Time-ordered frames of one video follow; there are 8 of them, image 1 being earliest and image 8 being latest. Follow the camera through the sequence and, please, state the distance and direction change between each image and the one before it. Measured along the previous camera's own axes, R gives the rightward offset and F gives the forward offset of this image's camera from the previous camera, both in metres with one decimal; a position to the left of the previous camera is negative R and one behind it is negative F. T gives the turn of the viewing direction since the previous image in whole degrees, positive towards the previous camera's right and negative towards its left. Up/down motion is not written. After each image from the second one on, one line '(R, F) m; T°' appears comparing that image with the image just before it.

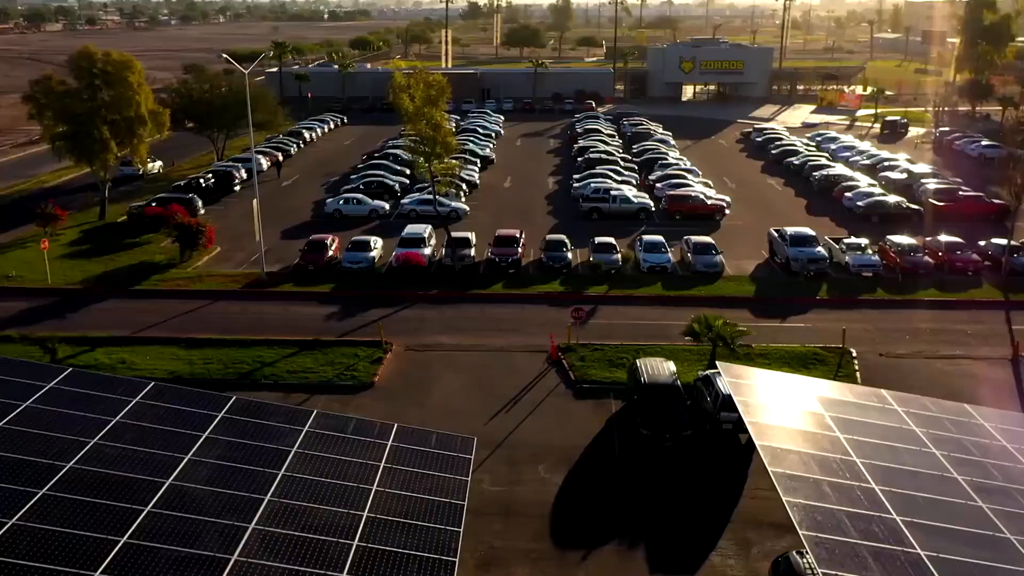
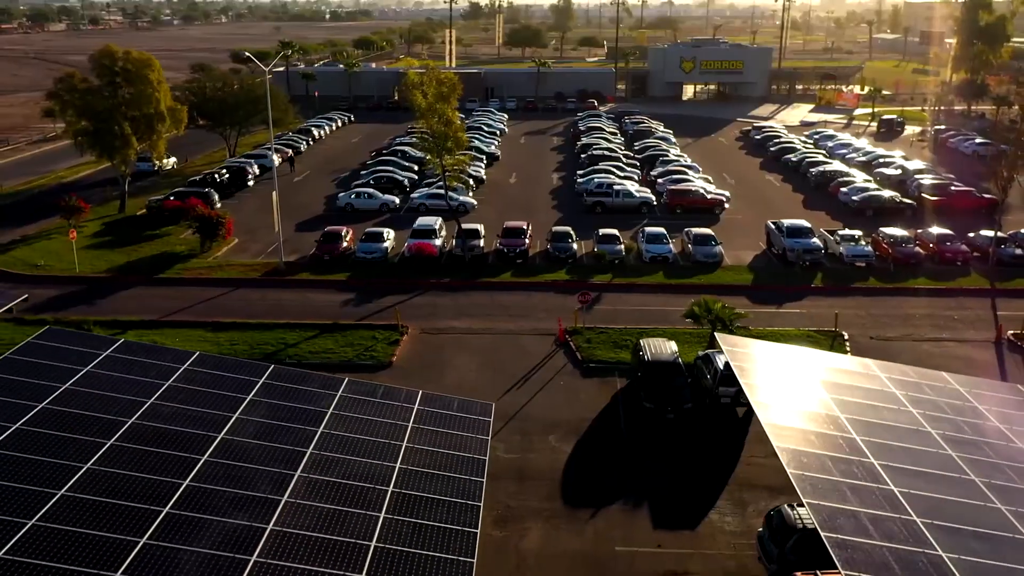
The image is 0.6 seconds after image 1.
(-0.3, -1.2) m; 0°
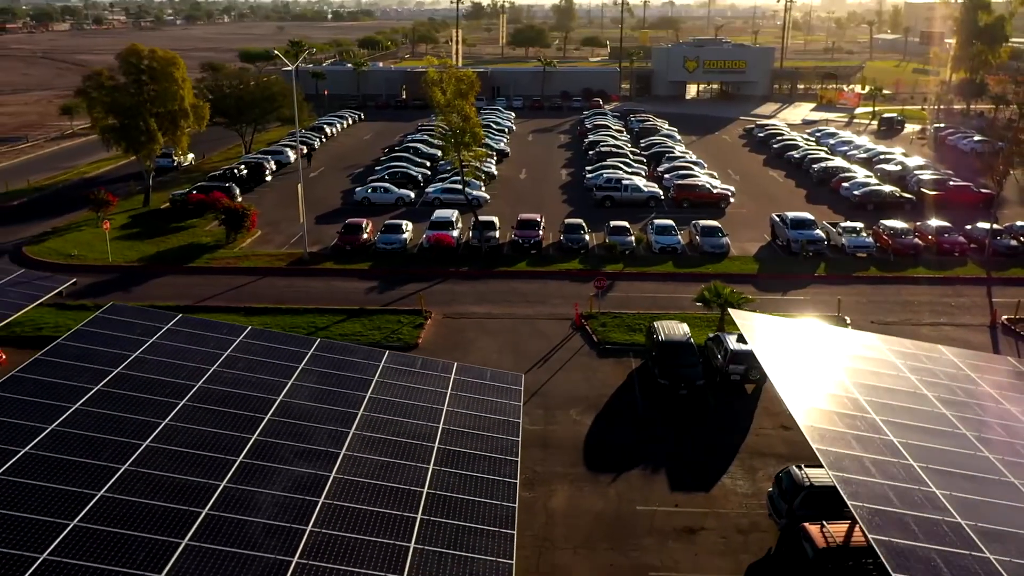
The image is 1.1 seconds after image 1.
(-0.6, -1.2) m; 0°
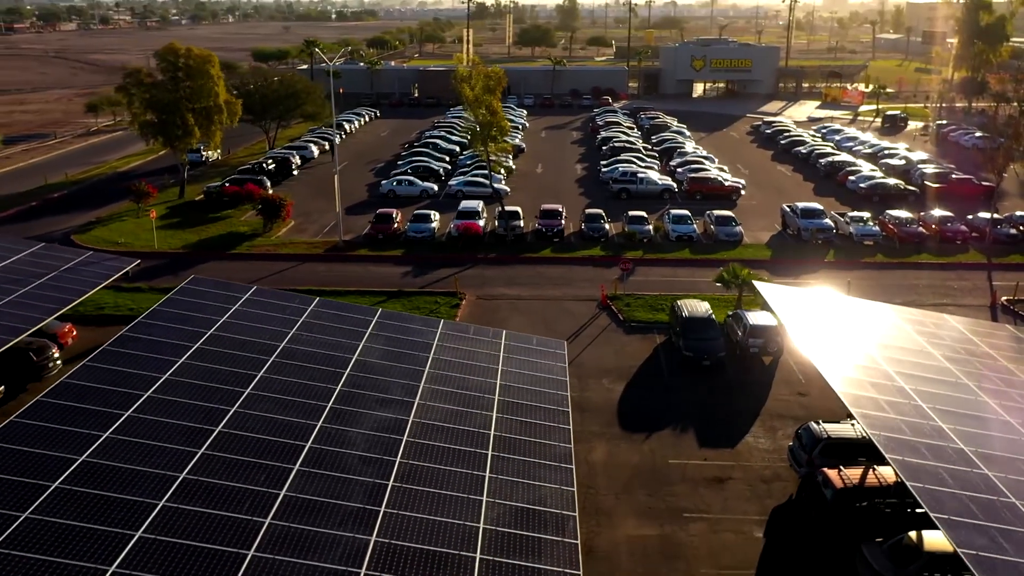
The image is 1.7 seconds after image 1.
(-0.9, -1.6) m; 0°
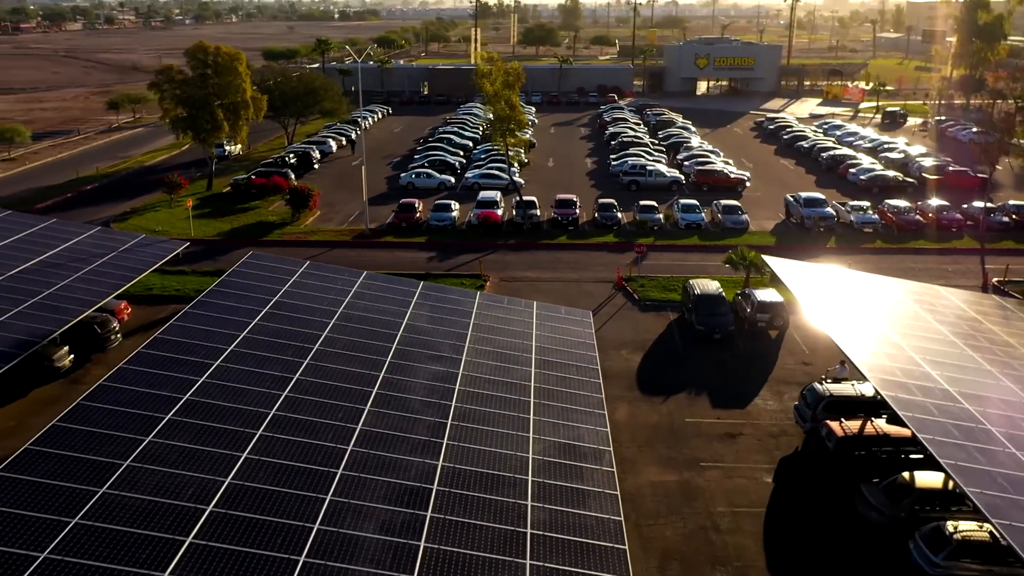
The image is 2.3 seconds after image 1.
(-0.7, -1.7) m; 0°
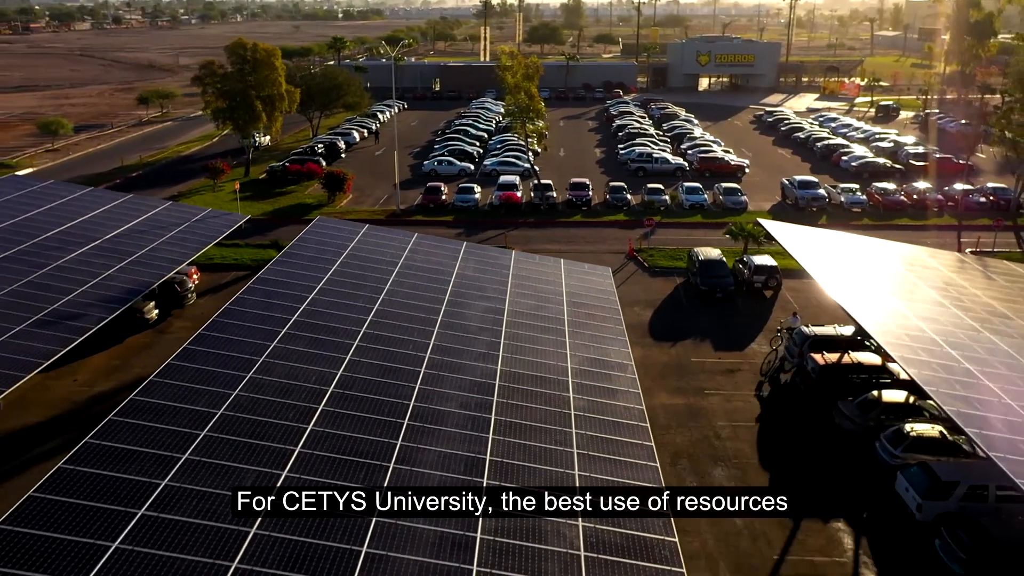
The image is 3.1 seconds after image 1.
(-0.8, -3.2) m; 0°
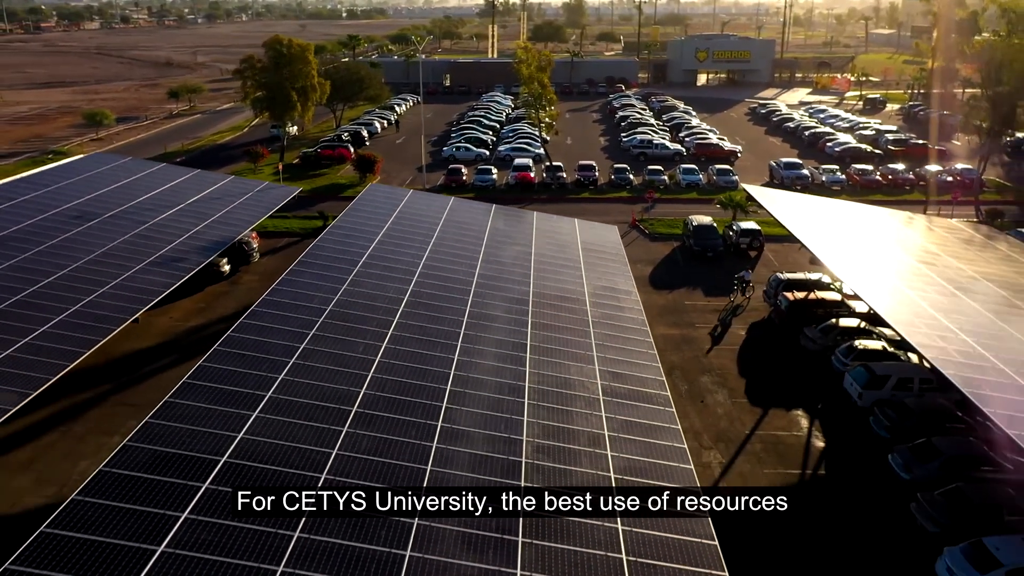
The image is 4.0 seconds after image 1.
(-0.7, -4.2) m; 0°
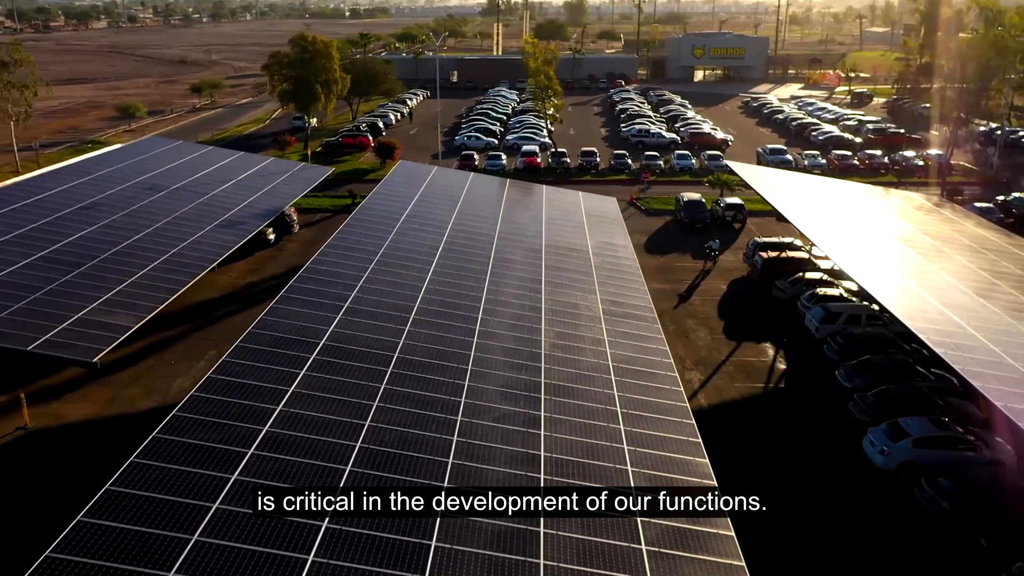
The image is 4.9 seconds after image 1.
(-0.4, -3.8) m; 0°
